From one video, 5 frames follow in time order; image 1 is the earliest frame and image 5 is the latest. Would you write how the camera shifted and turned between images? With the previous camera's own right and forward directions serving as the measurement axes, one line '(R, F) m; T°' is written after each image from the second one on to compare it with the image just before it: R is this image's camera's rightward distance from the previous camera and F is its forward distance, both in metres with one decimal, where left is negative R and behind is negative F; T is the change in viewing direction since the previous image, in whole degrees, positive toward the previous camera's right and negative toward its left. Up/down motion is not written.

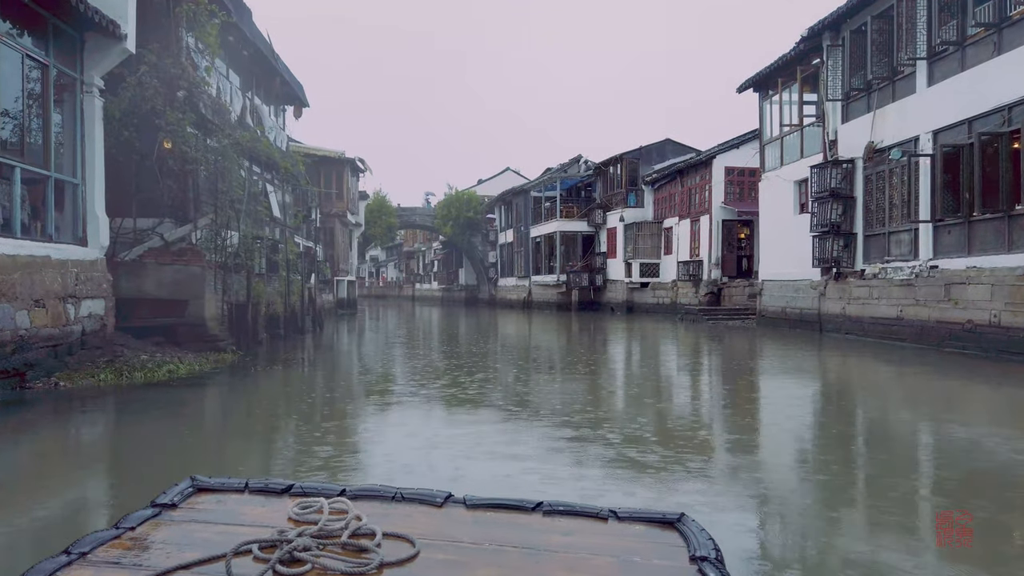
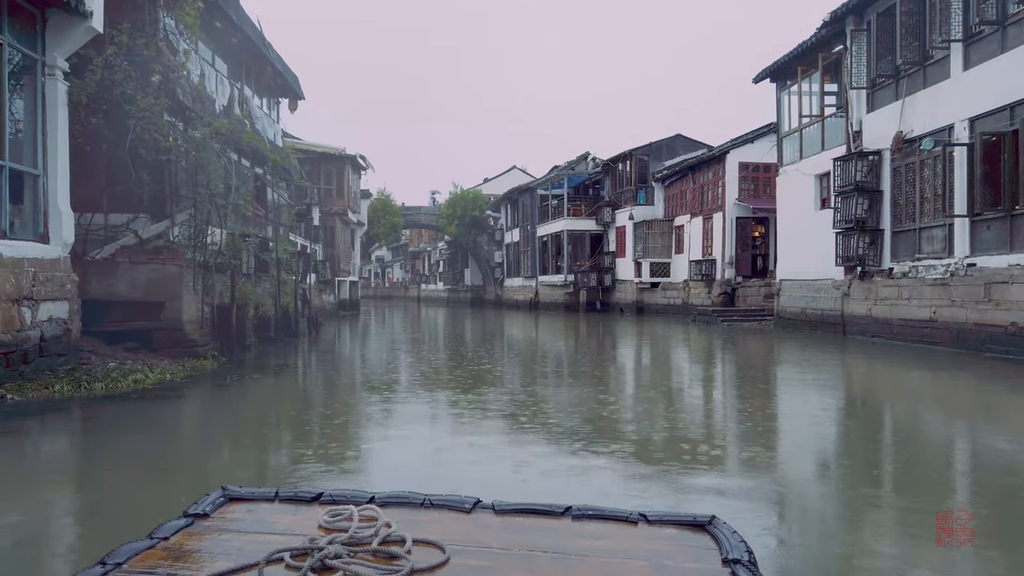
(+0.1, +1.0) m; -1°
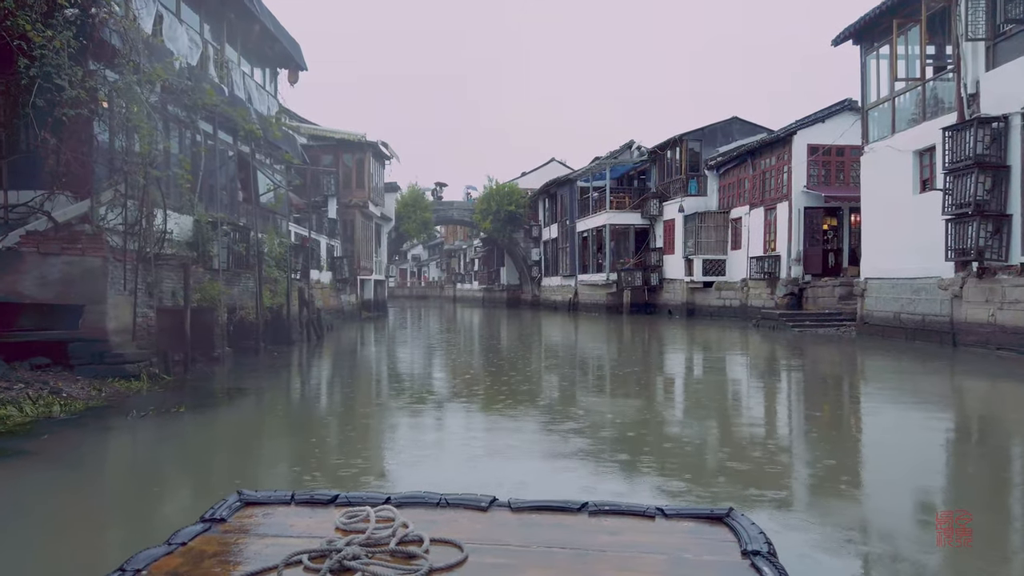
(+0.2, +2.8) m; -3°
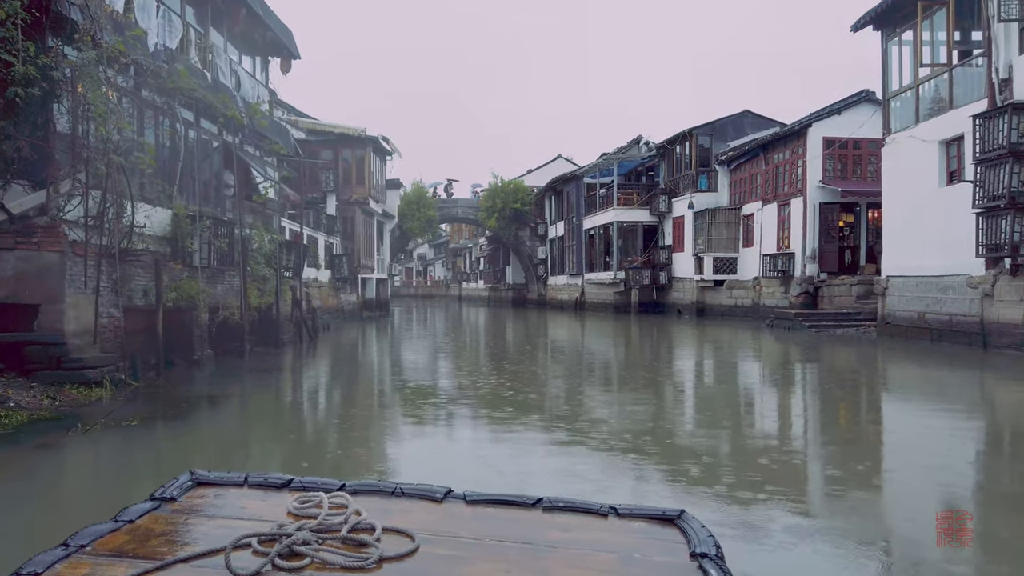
(+0.1, +0.8) m; -1°
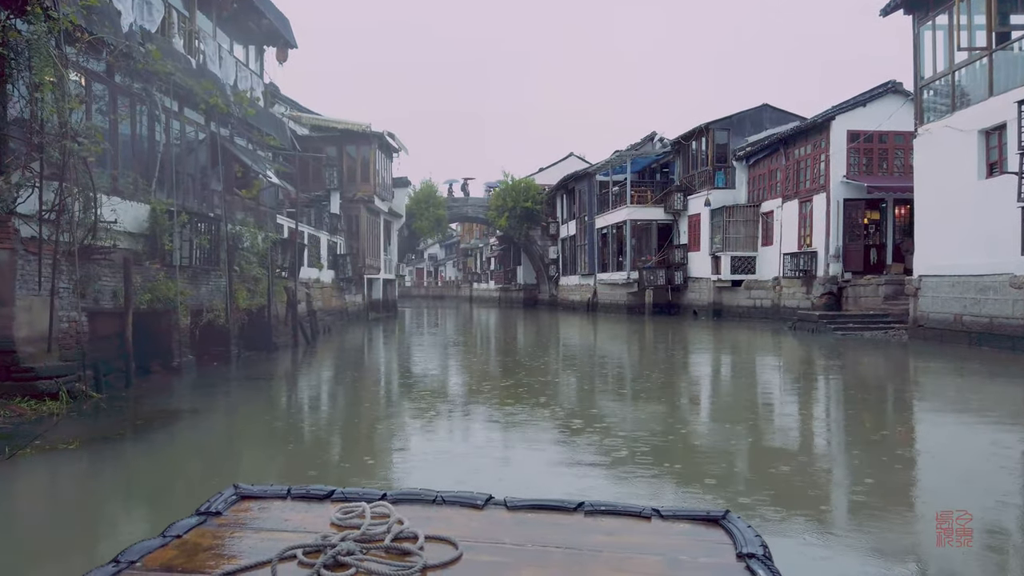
(+0.1, +0.9) m; -1°
